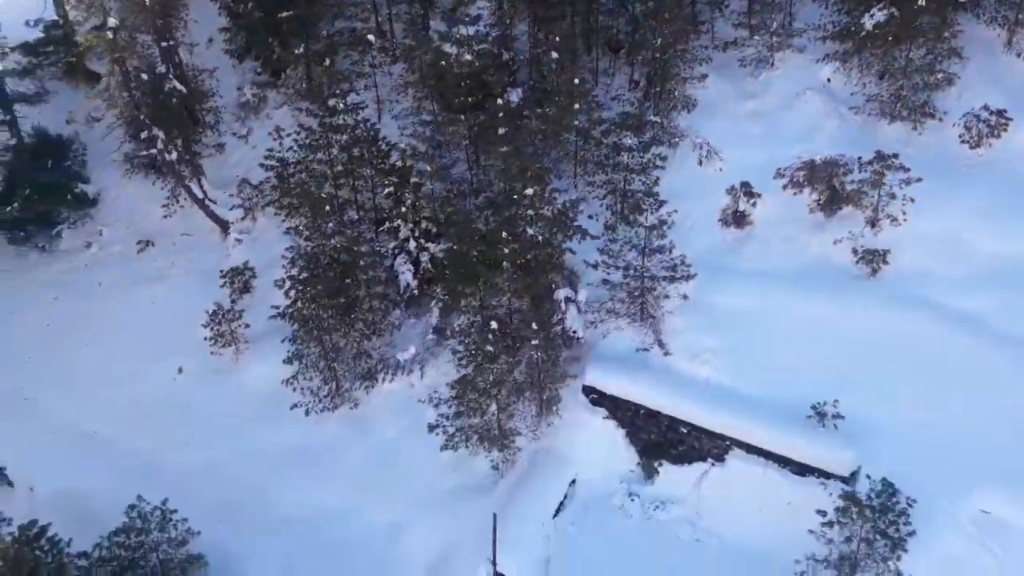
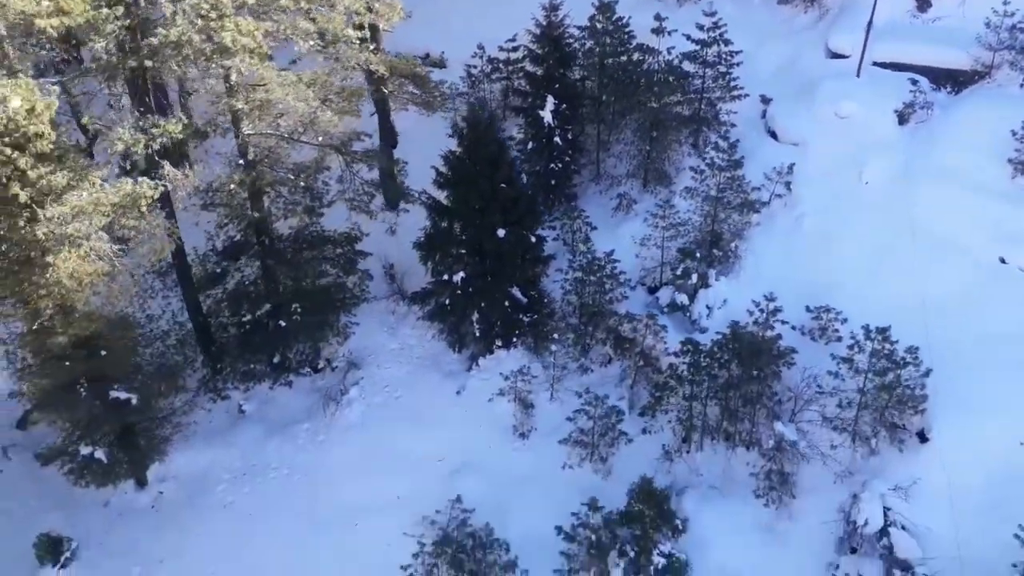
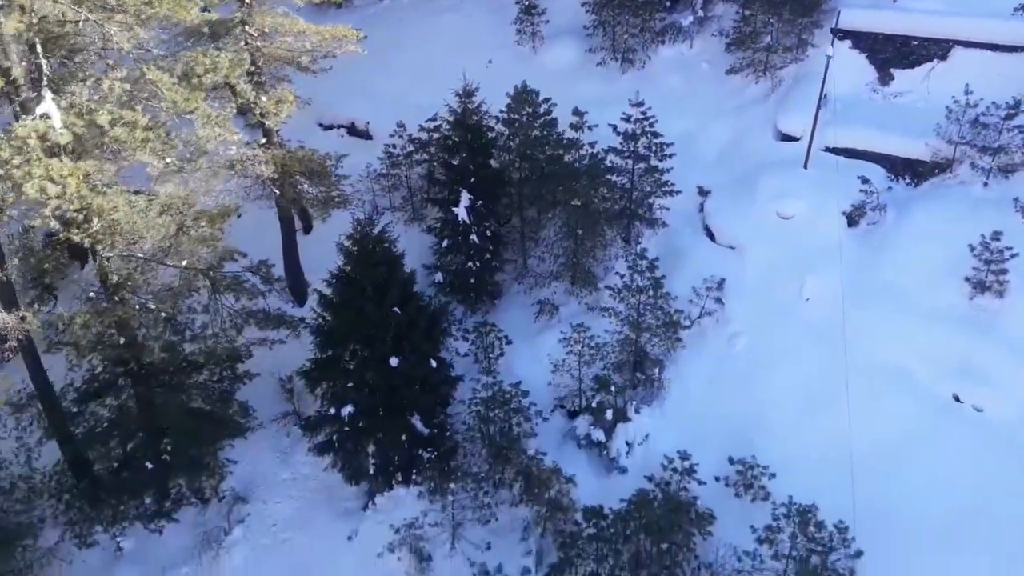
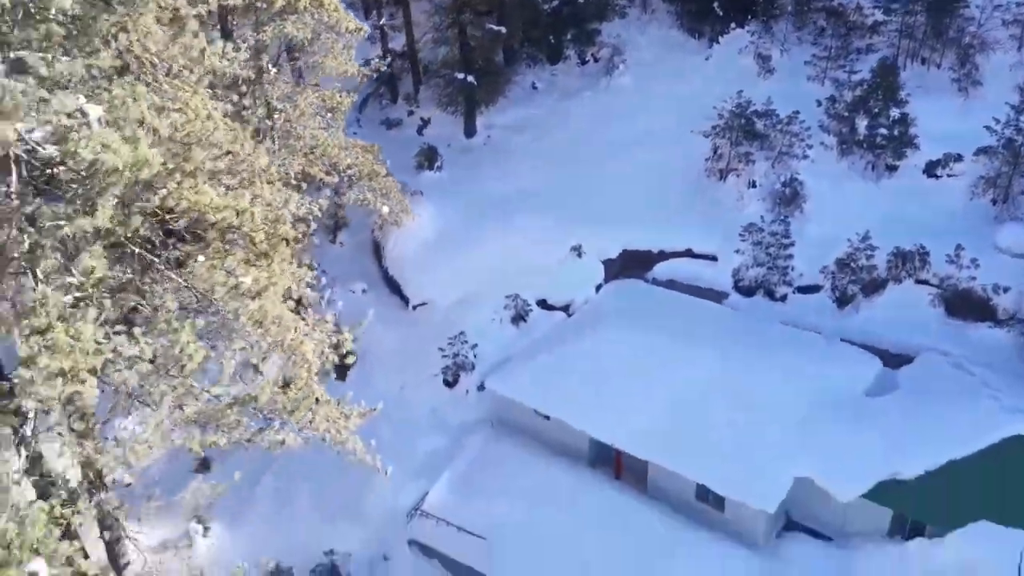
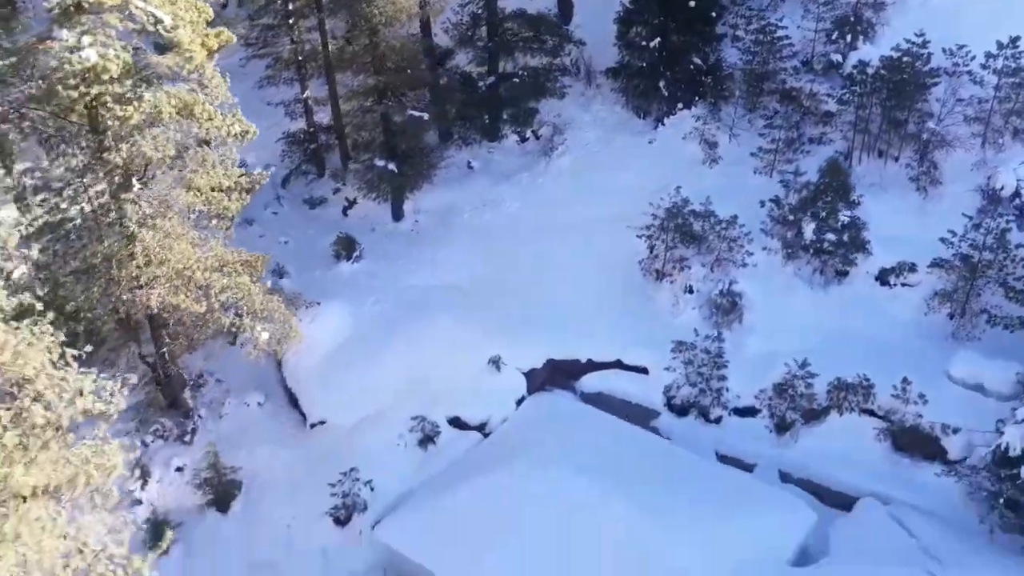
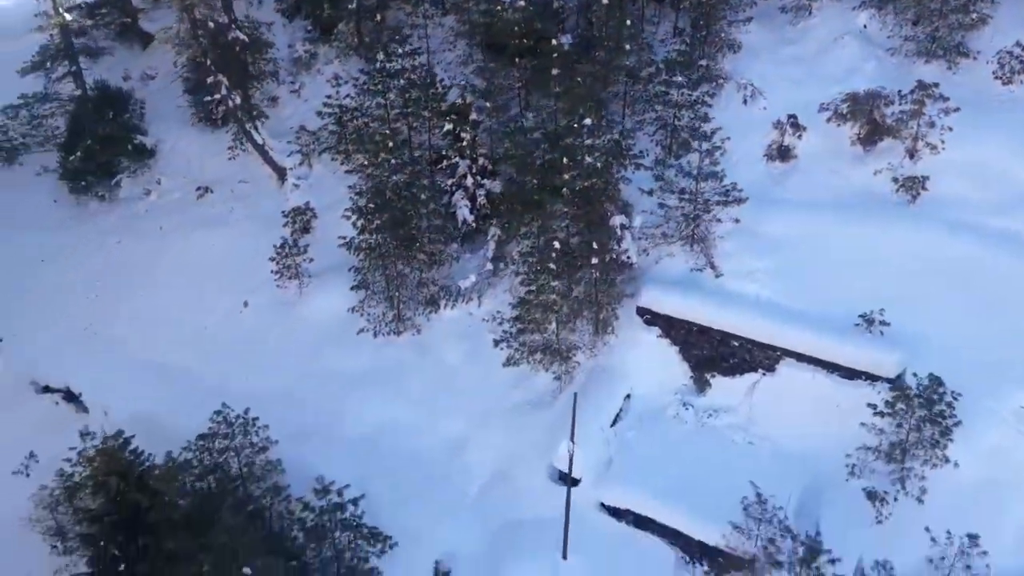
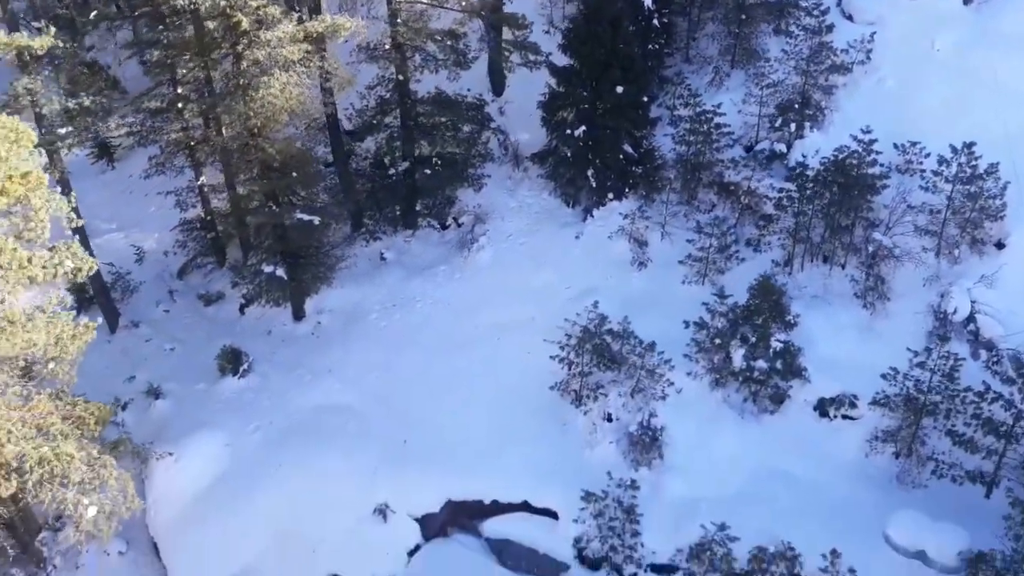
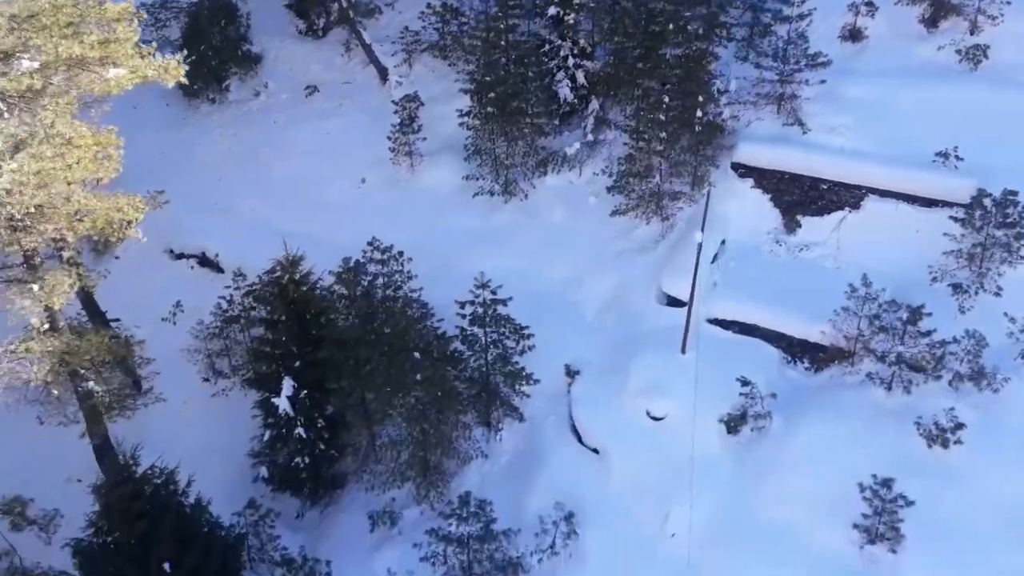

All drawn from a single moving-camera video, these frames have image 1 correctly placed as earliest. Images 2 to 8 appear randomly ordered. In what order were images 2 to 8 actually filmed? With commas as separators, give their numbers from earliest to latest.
6, 8, 3, 2, 7, 5, 4
